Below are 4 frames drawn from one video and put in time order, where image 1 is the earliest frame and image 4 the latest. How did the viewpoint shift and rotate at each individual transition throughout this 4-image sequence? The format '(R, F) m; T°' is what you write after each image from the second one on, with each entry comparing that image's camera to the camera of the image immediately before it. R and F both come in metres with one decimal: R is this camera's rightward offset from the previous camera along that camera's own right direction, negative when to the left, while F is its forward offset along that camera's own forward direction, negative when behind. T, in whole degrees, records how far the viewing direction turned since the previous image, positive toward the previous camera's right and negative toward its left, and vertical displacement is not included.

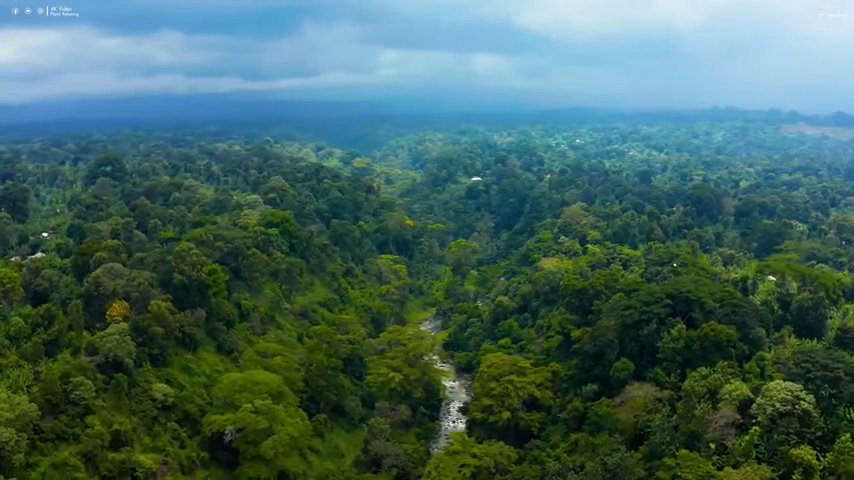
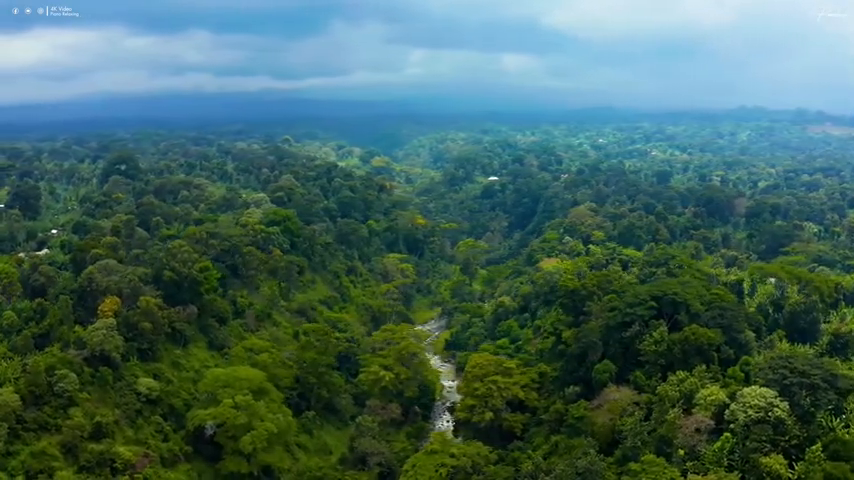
(+2.6, 0.0) m; -3°
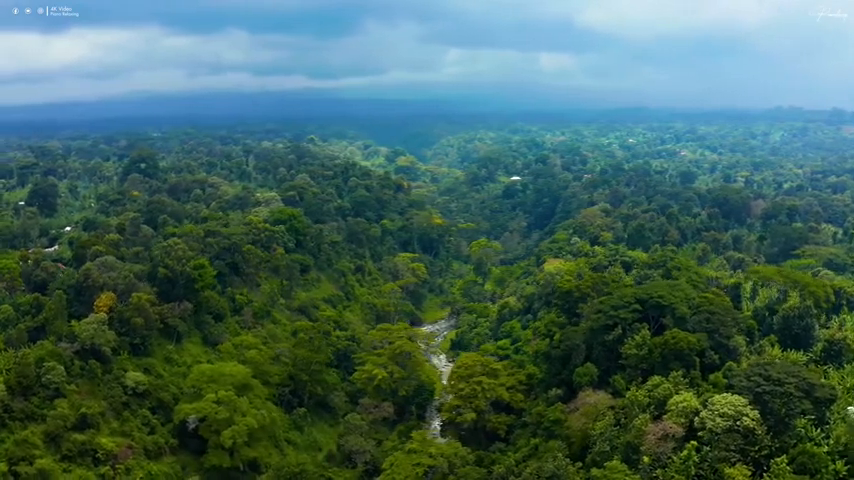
(+3.0, 0.0) m; -4°
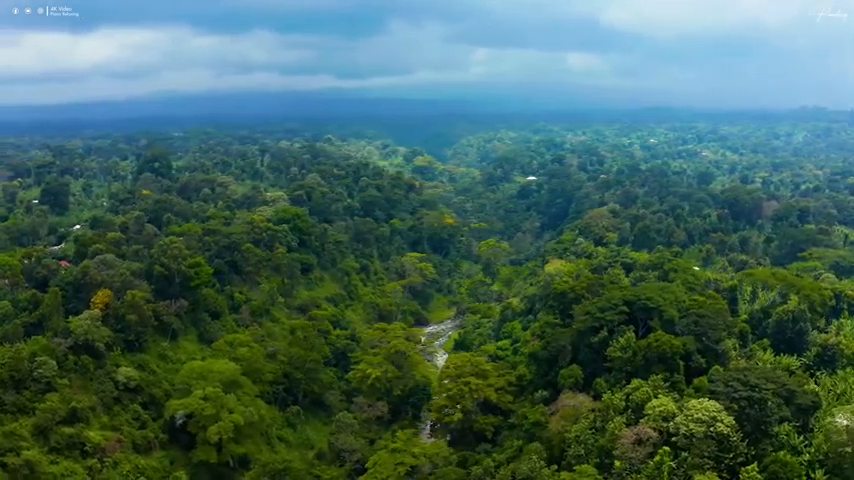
(+2.2, 0.0) m; -3°
